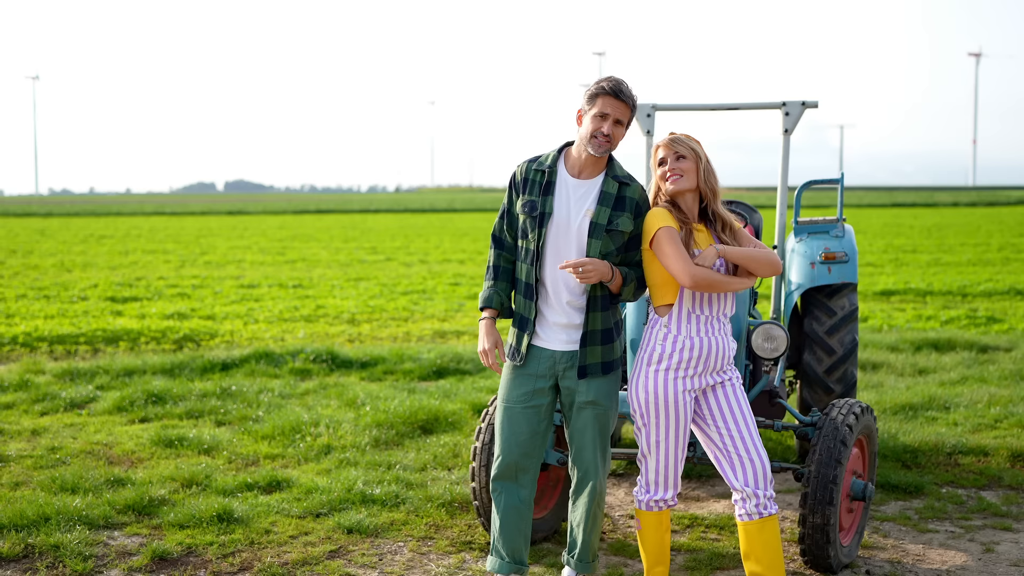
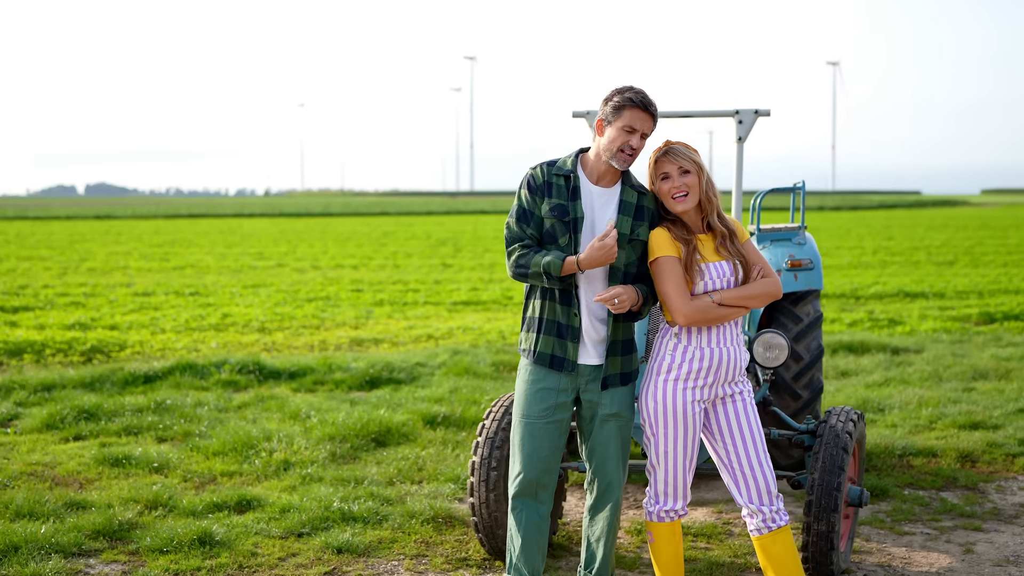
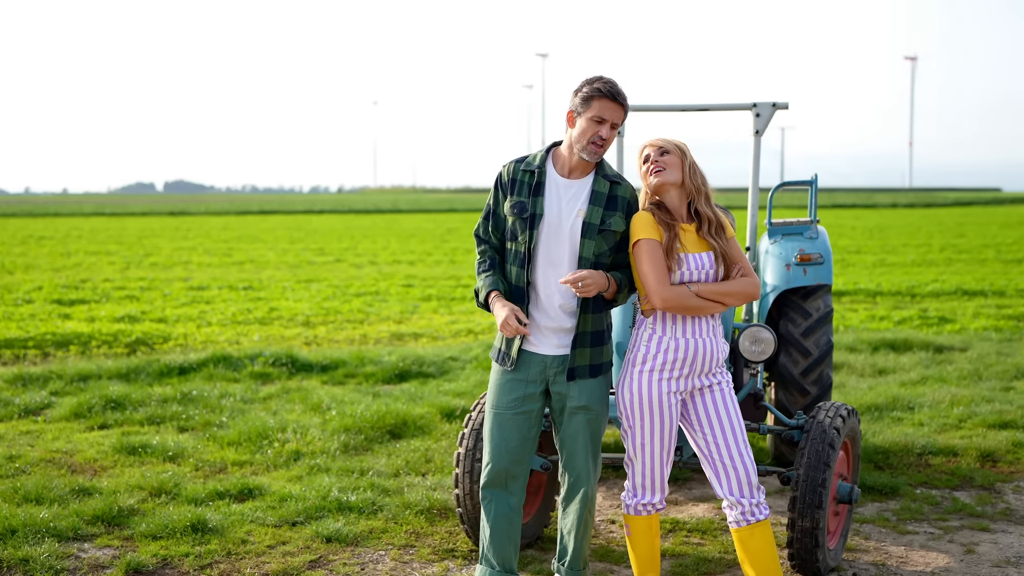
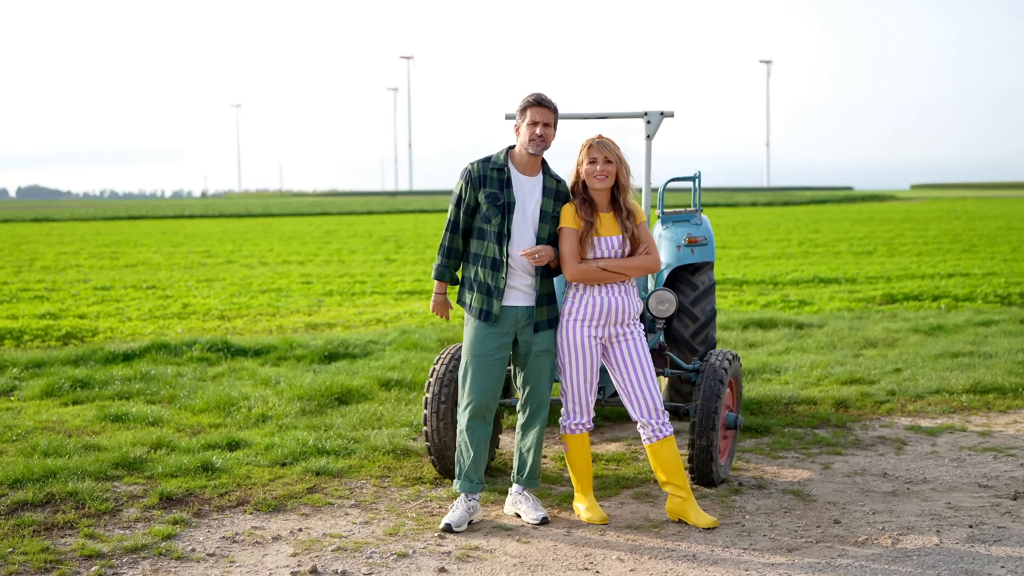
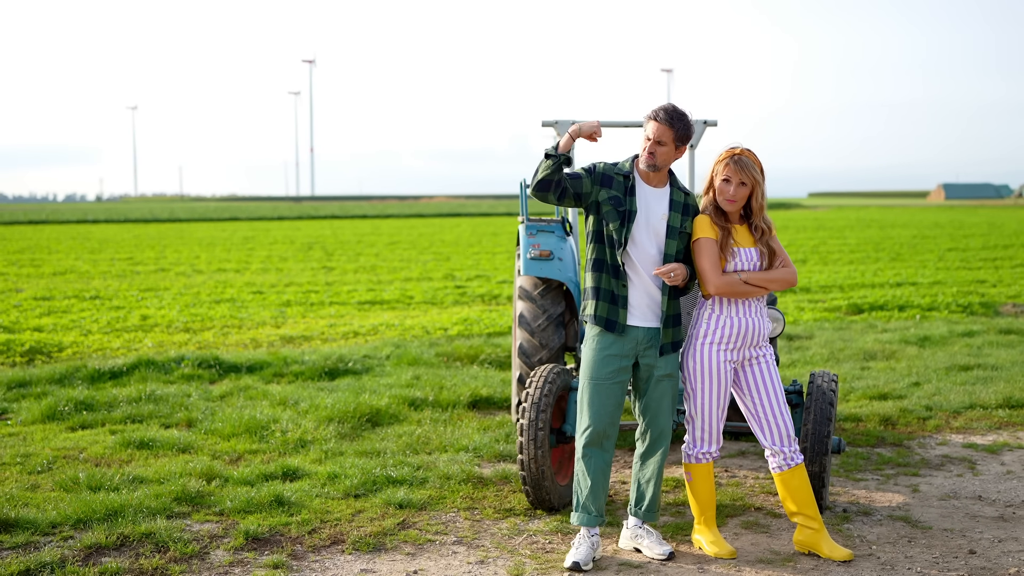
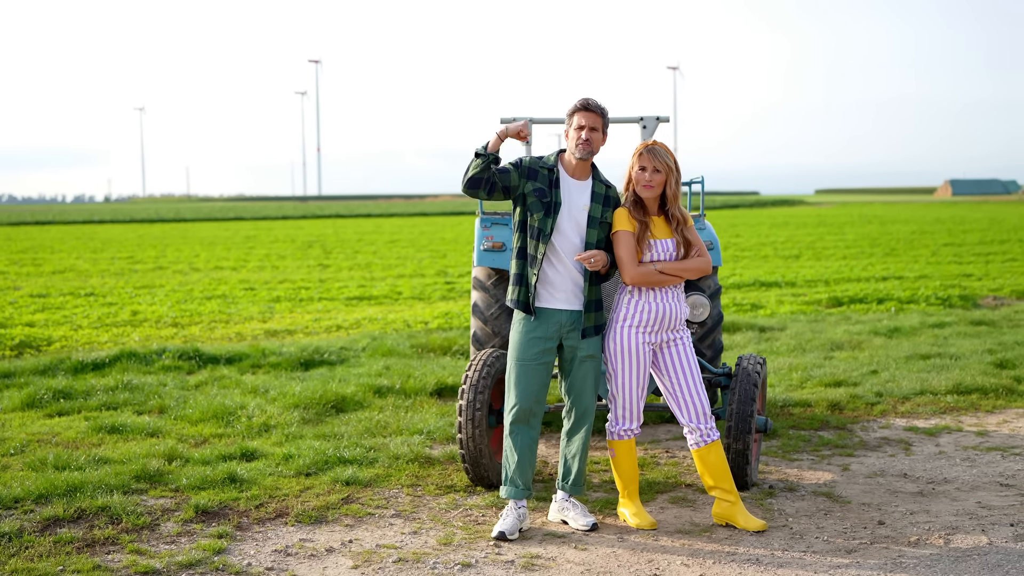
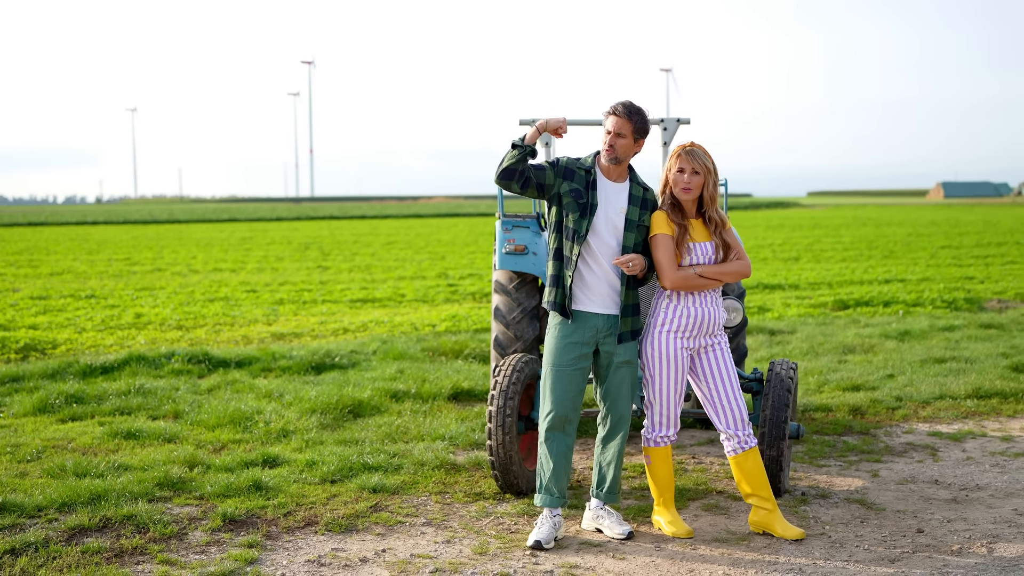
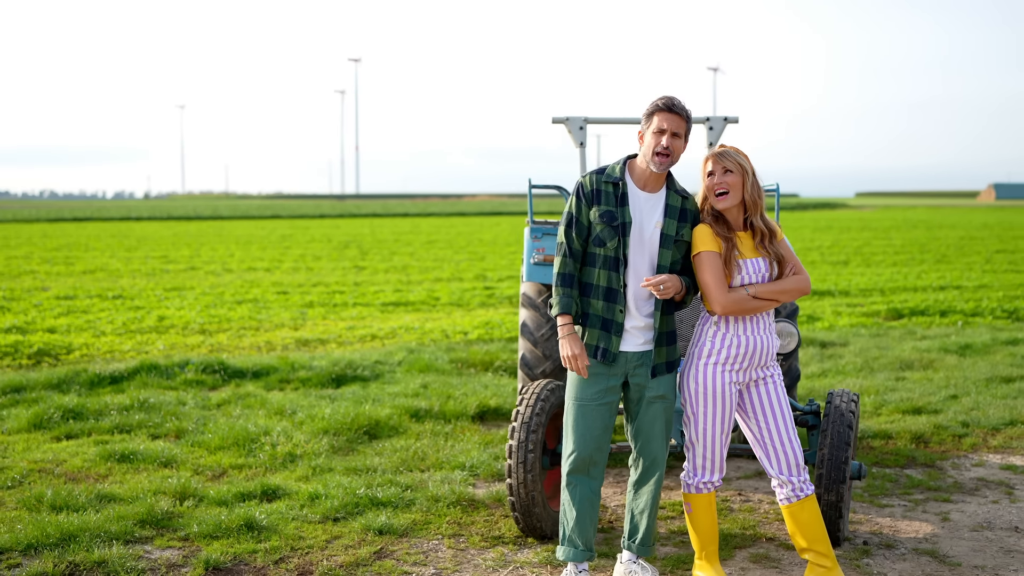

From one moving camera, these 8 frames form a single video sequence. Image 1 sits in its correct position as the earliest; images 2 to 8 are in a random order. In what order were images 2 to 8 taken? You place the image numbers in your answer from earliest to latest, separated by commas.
3, 2, 8, 5, 7, 6, 4
